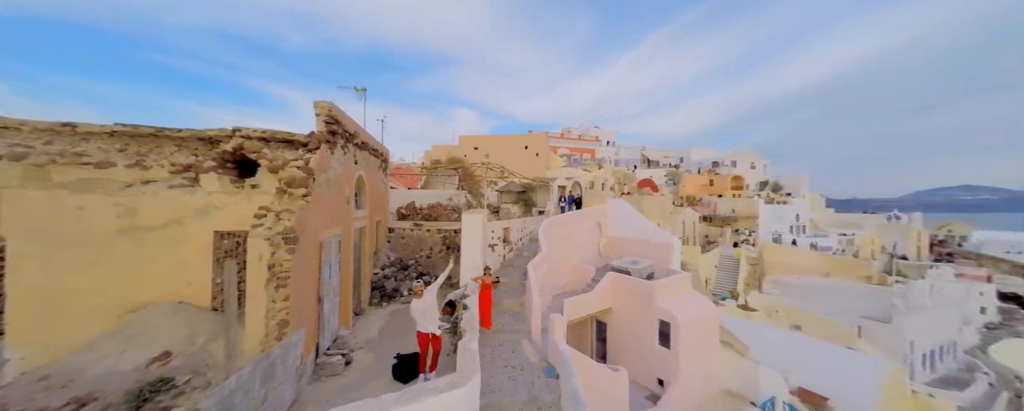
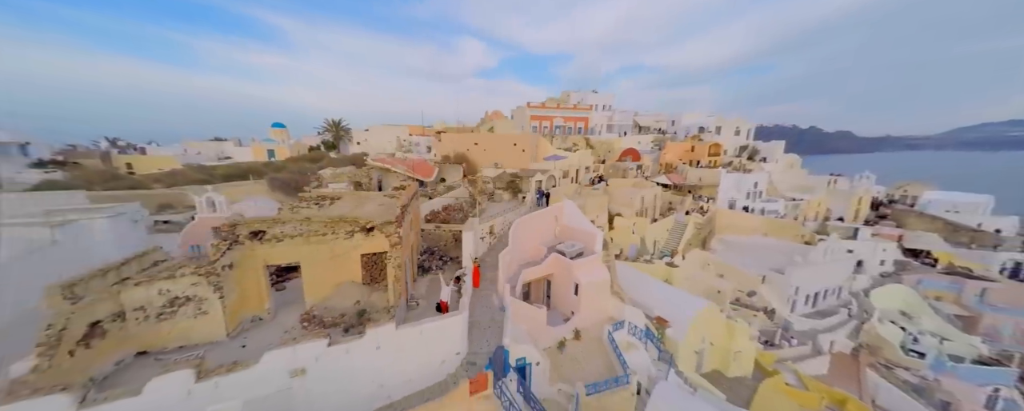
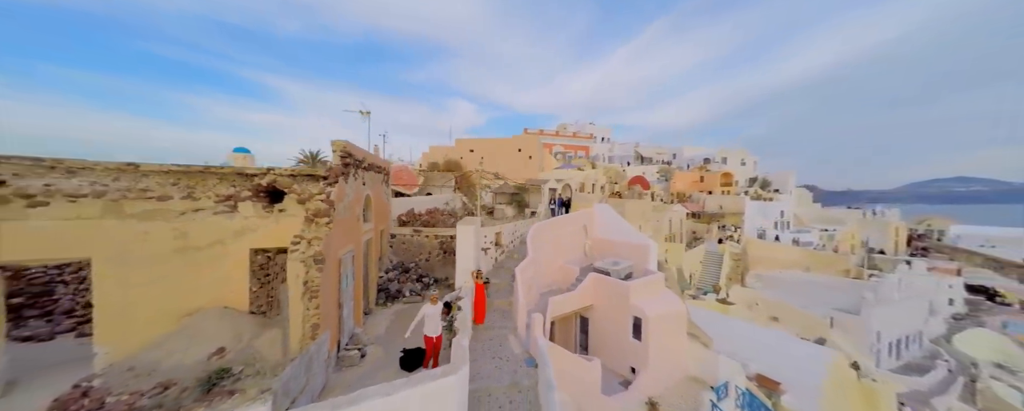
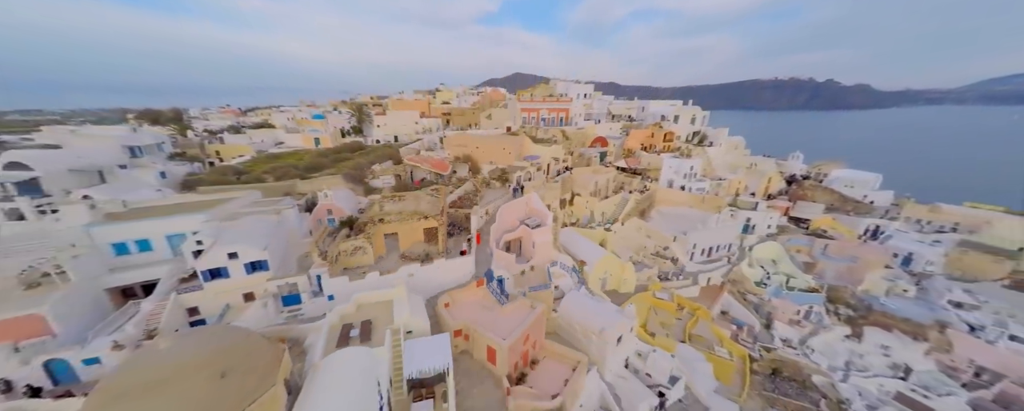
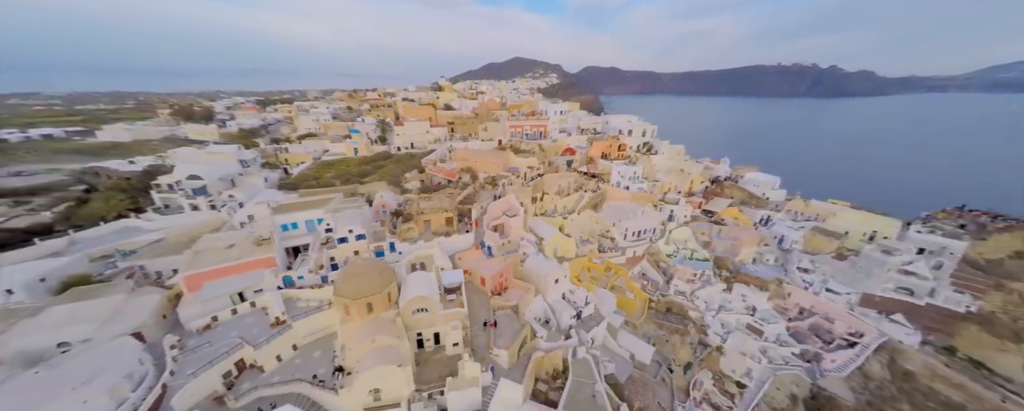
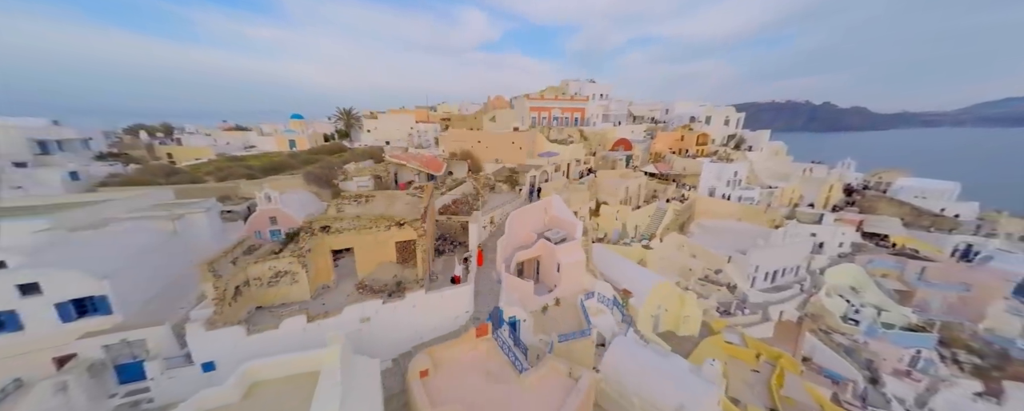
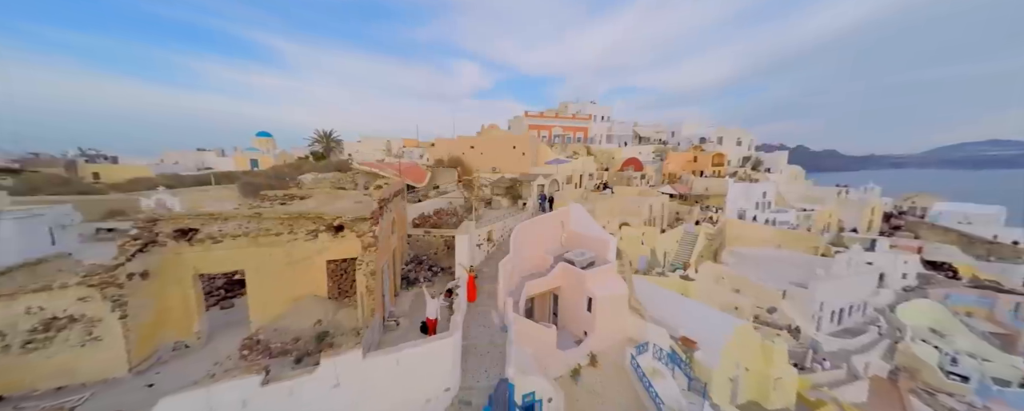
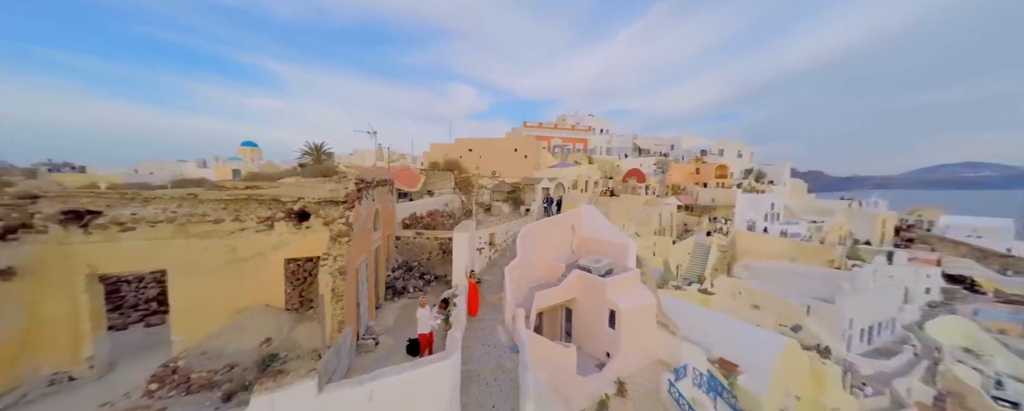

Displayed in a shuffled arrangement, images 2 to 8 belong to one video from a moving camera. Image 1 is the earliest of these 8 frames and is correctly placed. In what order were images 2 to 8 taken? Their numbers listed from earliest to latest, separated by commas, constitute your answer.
3, 8, 7, 2, 6, 4, 5
